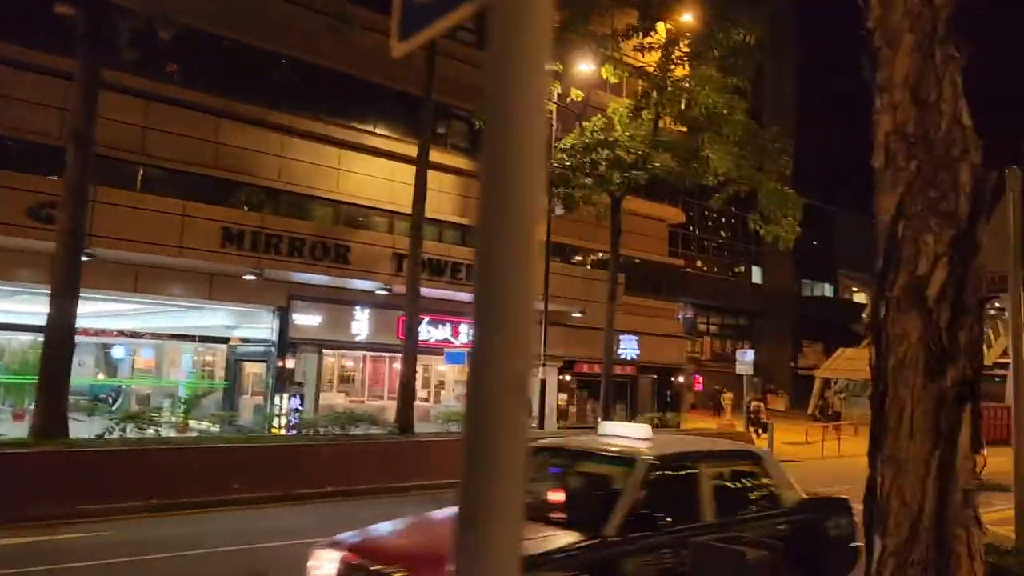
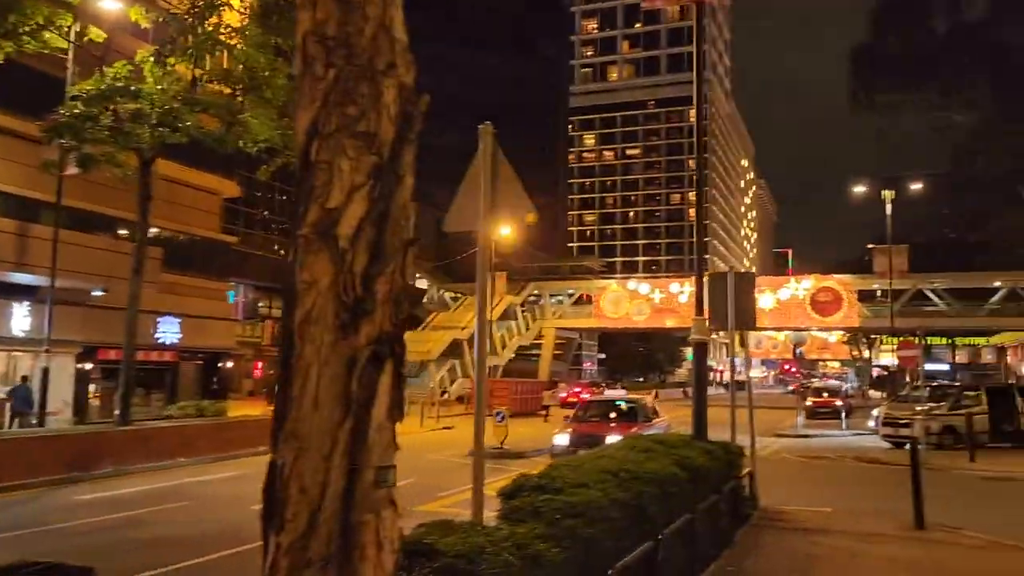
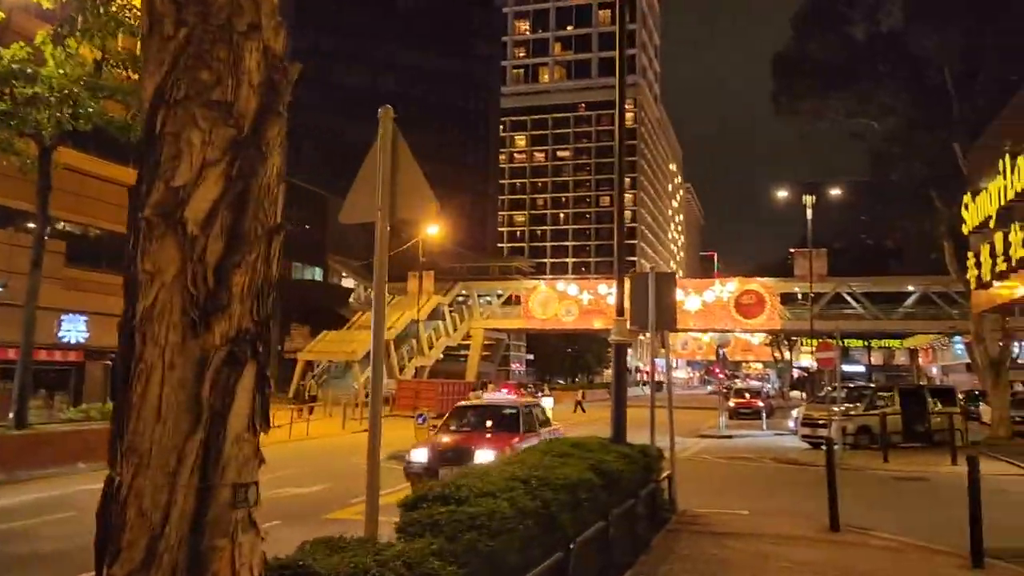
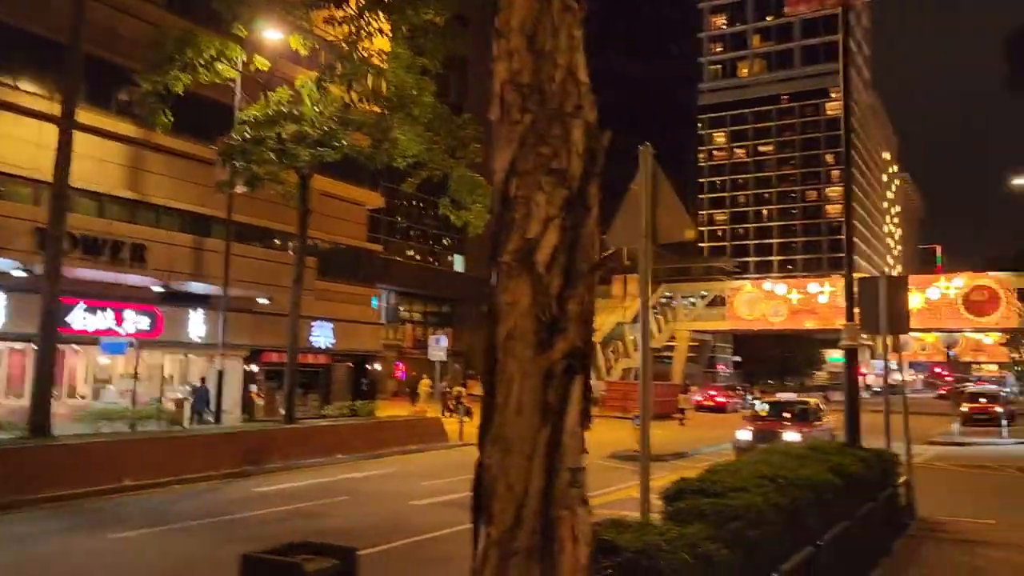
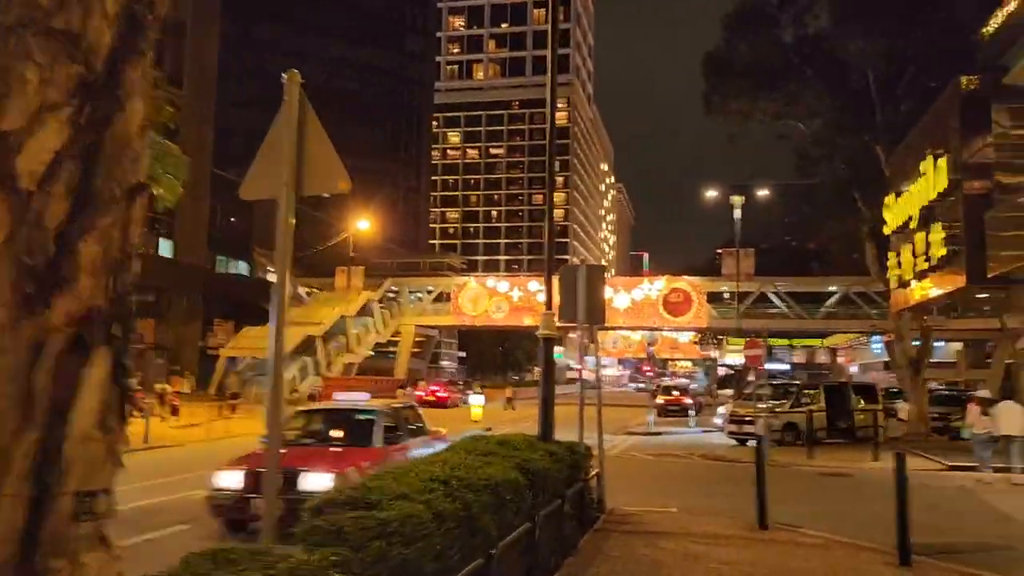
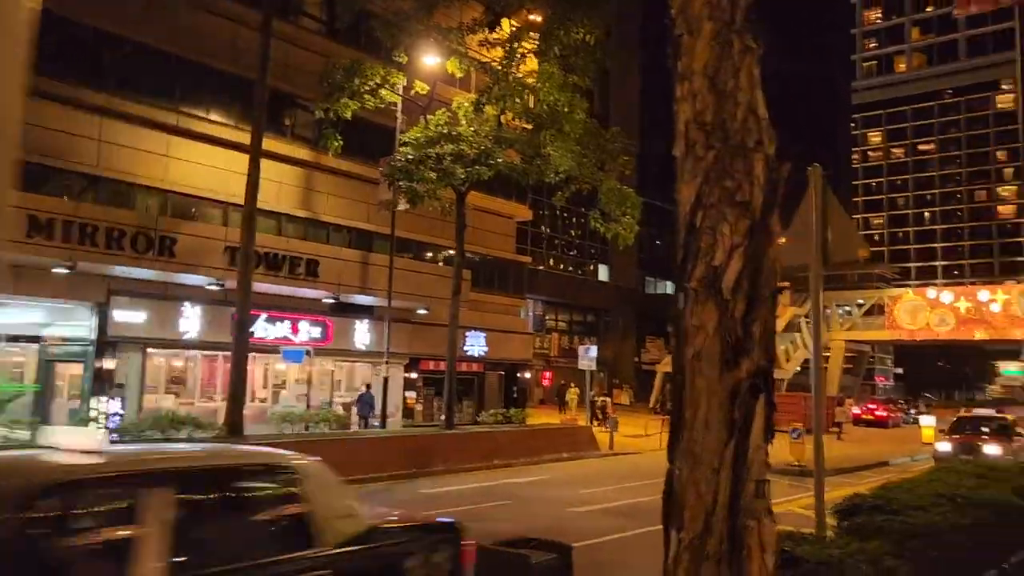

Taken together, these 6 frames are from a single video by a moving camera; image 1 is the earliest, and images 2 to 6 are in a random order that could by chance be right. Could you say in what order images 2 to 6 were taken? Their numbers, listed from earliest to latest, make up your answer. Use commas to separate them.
6, 4, 2, 3, 5
